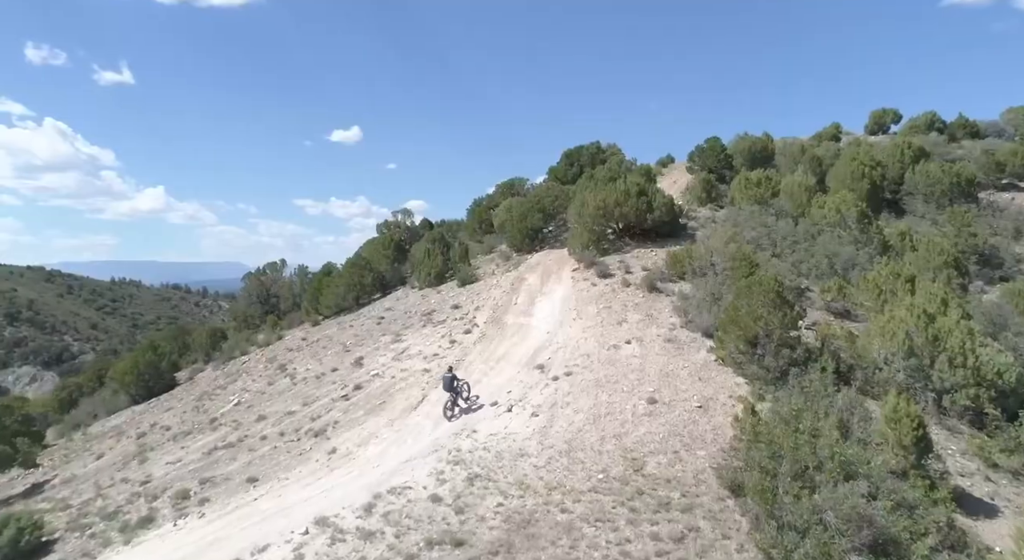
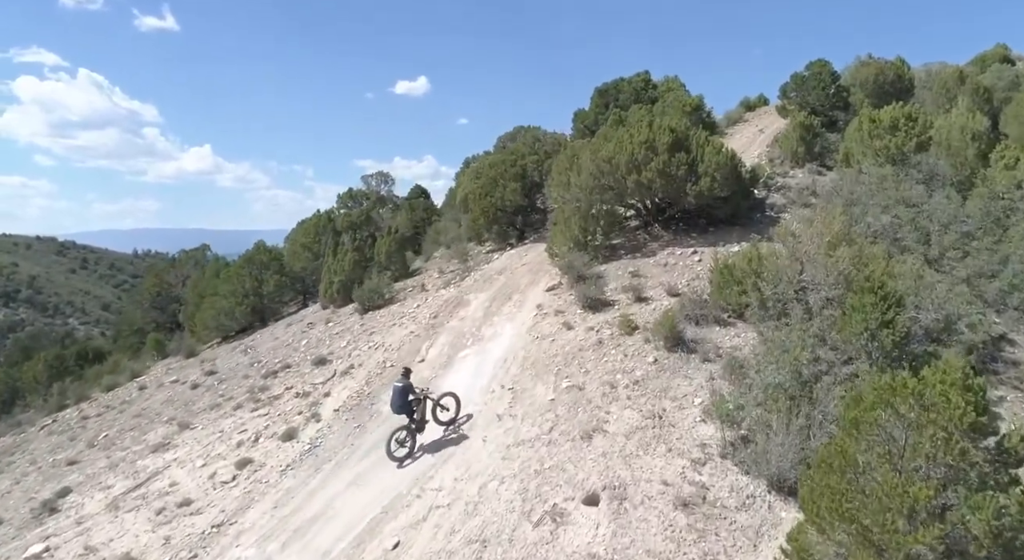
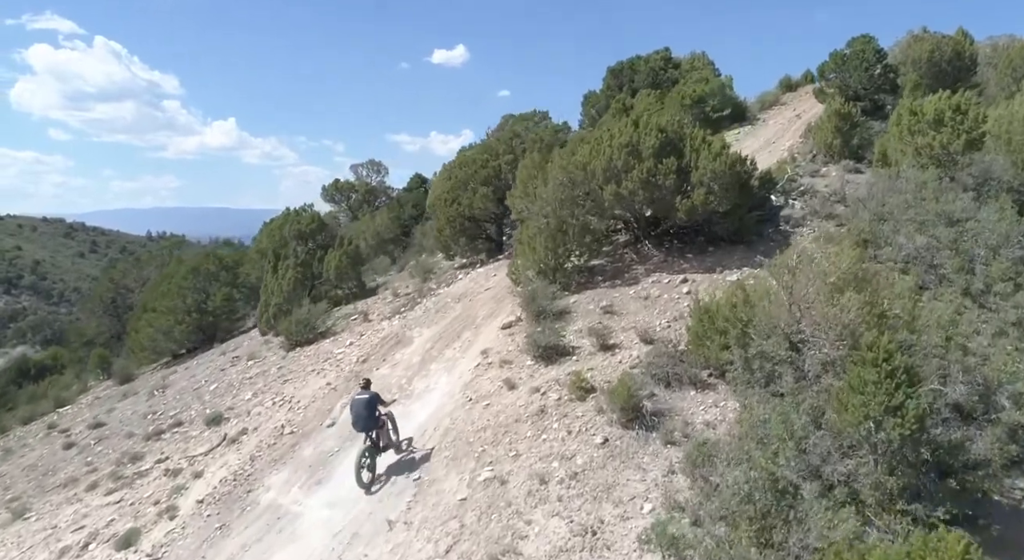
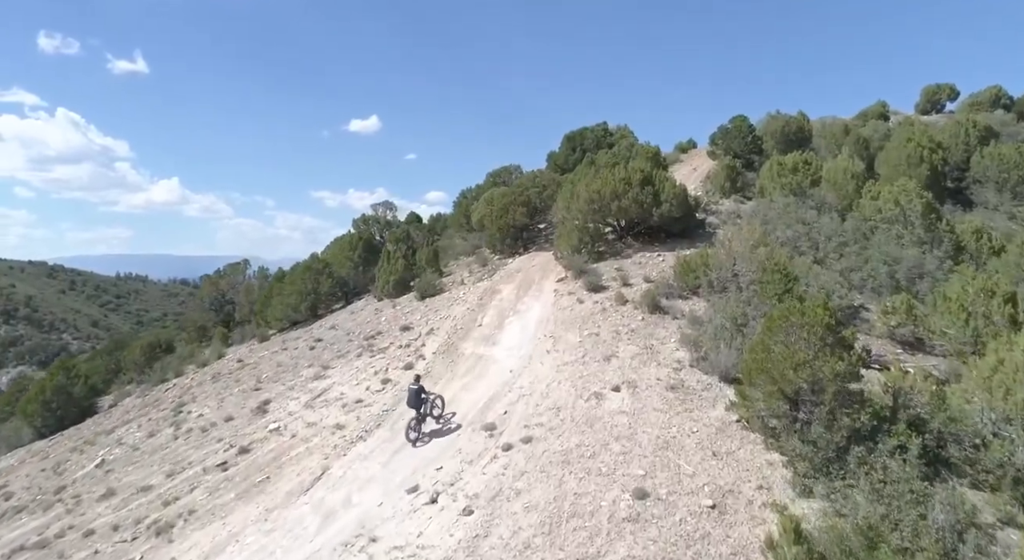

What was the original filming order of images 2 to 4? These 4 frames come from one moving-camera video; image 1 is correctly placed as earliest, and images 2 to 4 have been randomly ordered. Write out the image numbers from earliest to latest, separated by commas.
4, 2, 3
